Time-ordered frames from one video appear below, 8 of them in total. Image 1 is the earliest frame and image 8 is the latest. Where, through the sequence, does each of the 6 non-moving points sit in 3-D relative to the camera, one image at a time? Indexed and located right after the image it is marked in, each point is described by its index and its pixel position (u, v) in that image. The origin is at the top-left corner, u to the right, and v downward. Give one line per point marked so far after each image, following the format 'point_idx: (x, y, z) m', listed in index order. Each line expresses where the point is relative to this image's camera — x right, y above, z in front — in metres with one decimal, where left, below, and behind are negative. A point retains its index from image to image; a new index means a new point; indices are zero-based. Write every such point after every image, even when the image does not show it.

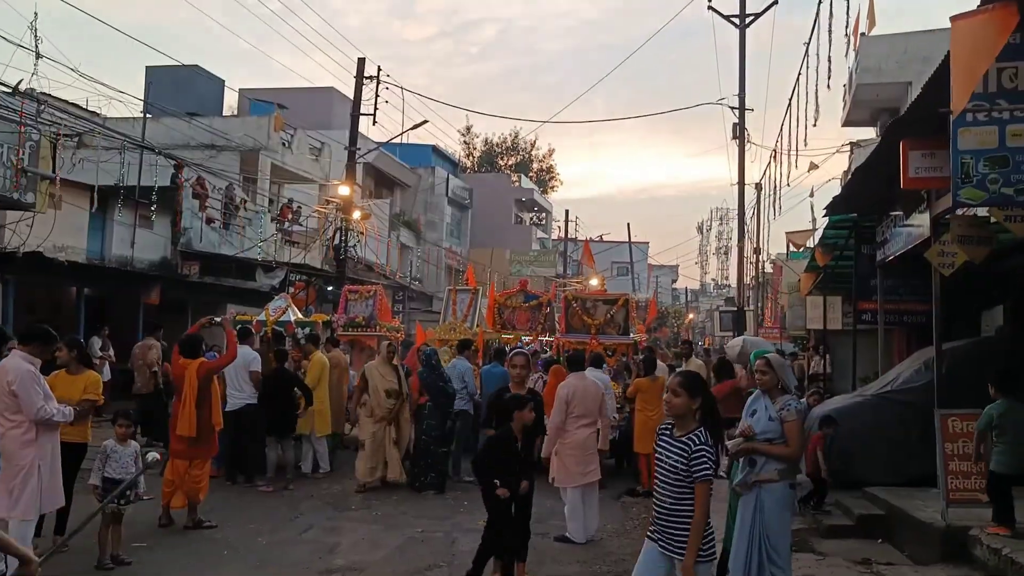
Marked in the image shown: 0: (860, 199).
0: (+4.3, +1.1, +10.7) m
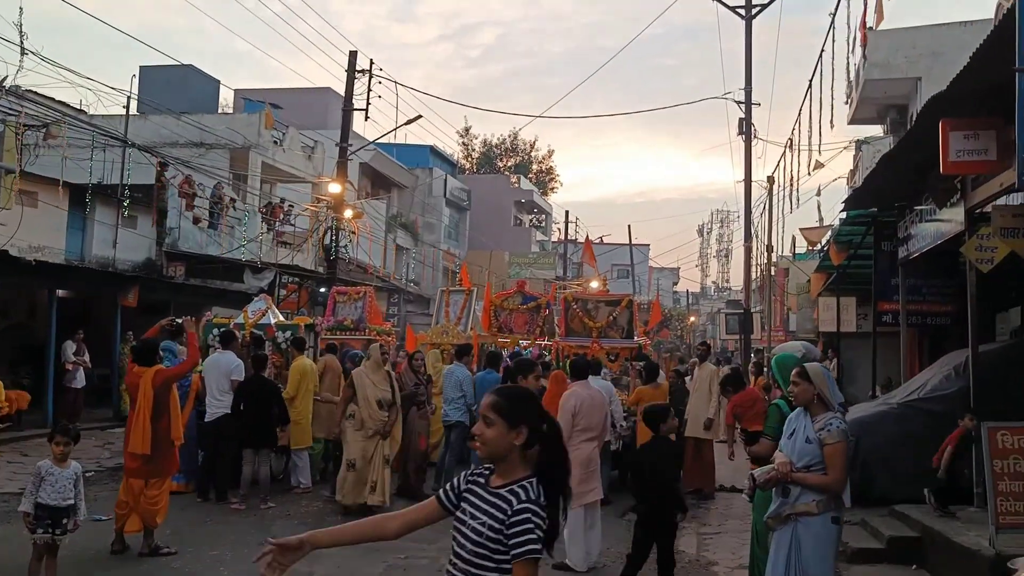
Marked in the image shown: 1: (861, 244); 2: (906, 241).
0: (+4.2, +1.1, +9.9) m
1: (+5.0, +0.6, +12.5) m
2: (+4.8, +0.6, +10.6) m
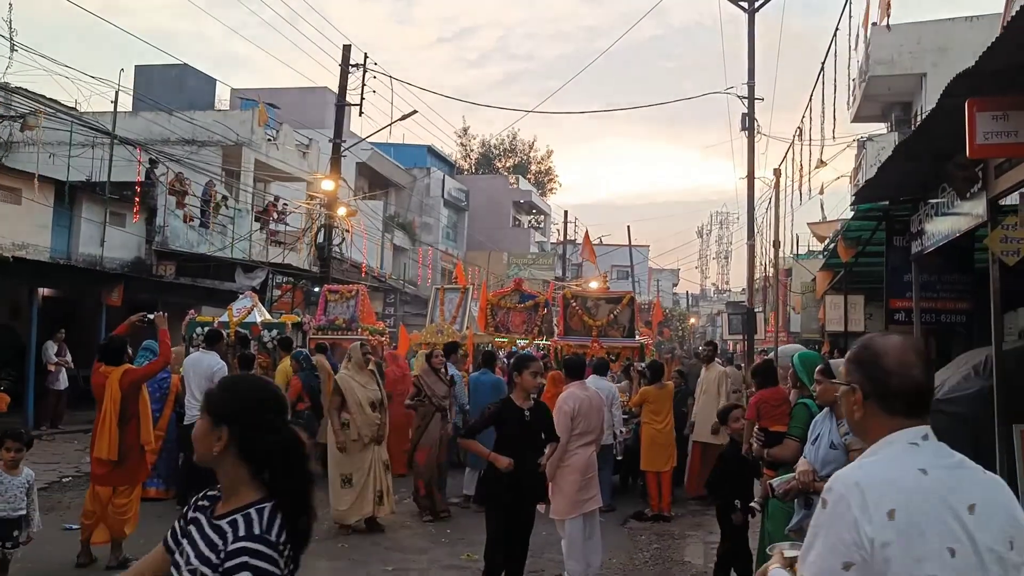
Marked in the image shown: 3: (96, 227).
0: (+4.2, +1.2, +9.4) m
1: (+4.9, +0.7, +12.0) m
2: (+4.7, +0.6, +10.1) m
3: (-9.0, +1.3, +19.0) m
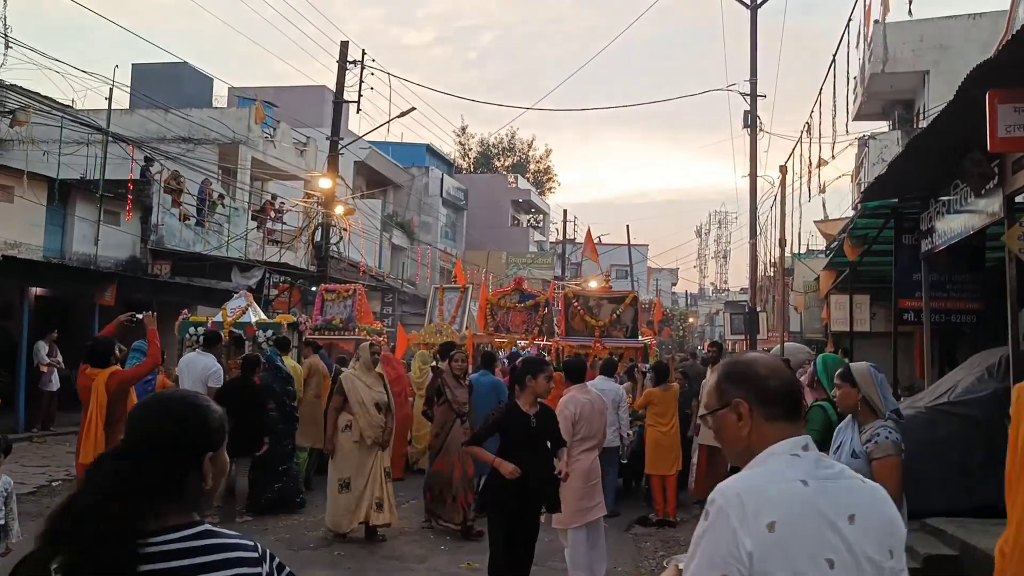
0: (+4.2, +1.2, +9.2) m
1: (+4.9, +0.7, +11.8) m
2: (+4.8, +0.6, +9.9) m
3: (-9.1, +1.3, +18.7) m
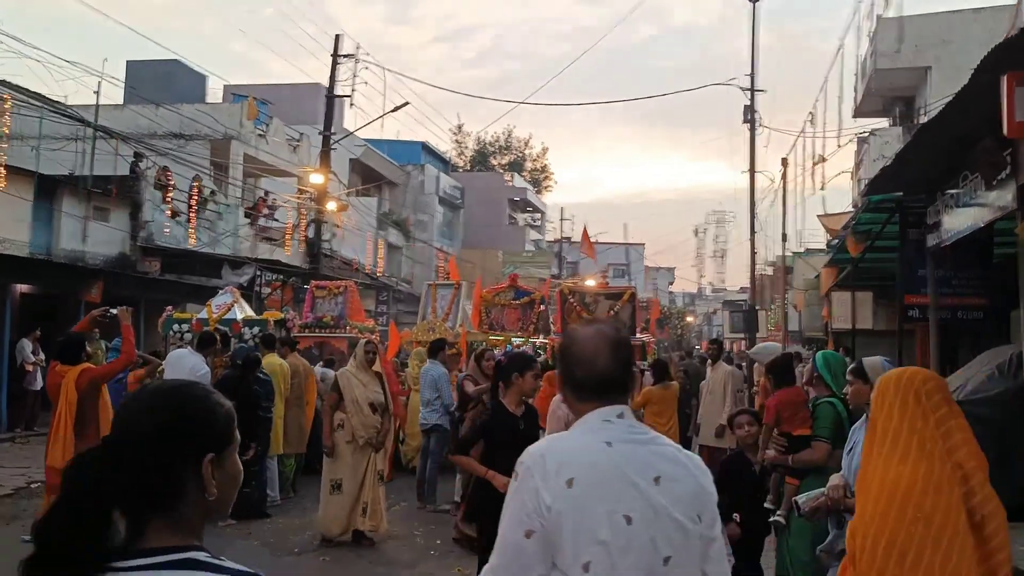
0: (+4.1, +1.2, +8.9) m
1: (+4.9, +0.7, +11.5) m
2: (+4.7, +0.7, +9.6) m
3: (-9.2, +1.4, +18.4) m
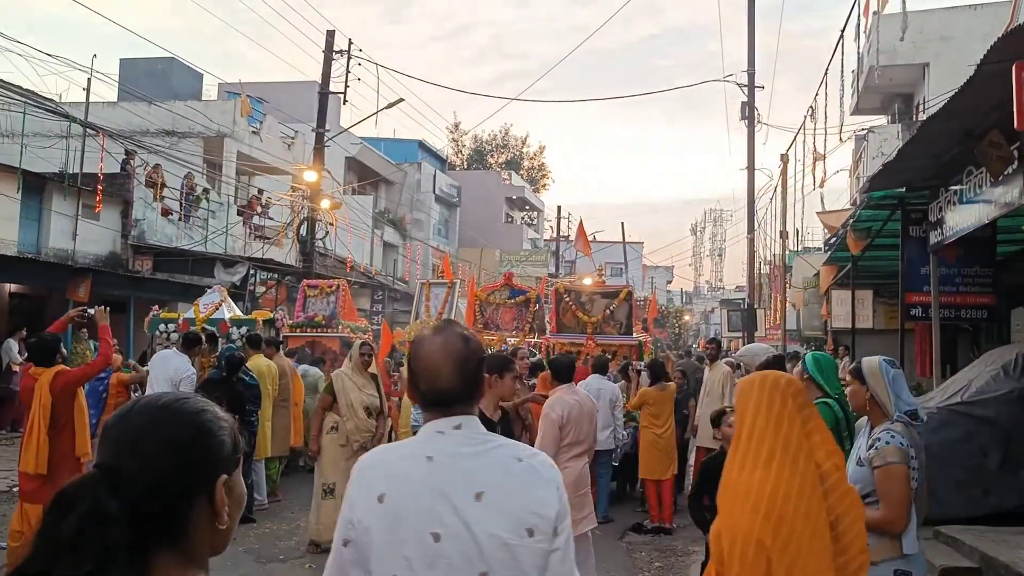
0: (+4.0, +1.2, +8.7) m
1: (+4.8, +0.8, +11.3) m
2: (+4.6, +0.7, +9.4) m
3: (-9.2, +1.4, +18.1) m
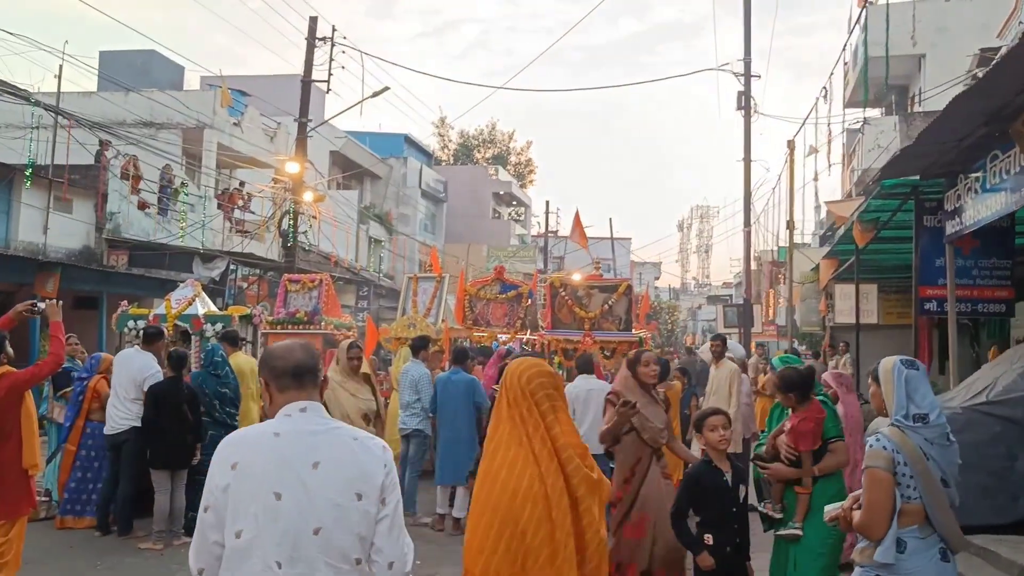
0: (+4.0, +1.3, +8.2) m
1: (+4.7, +0.8, +10.8) m
2: (+4.5, +0.8, +8.9) m
3: (-9.4, +1.5, +17.4) m
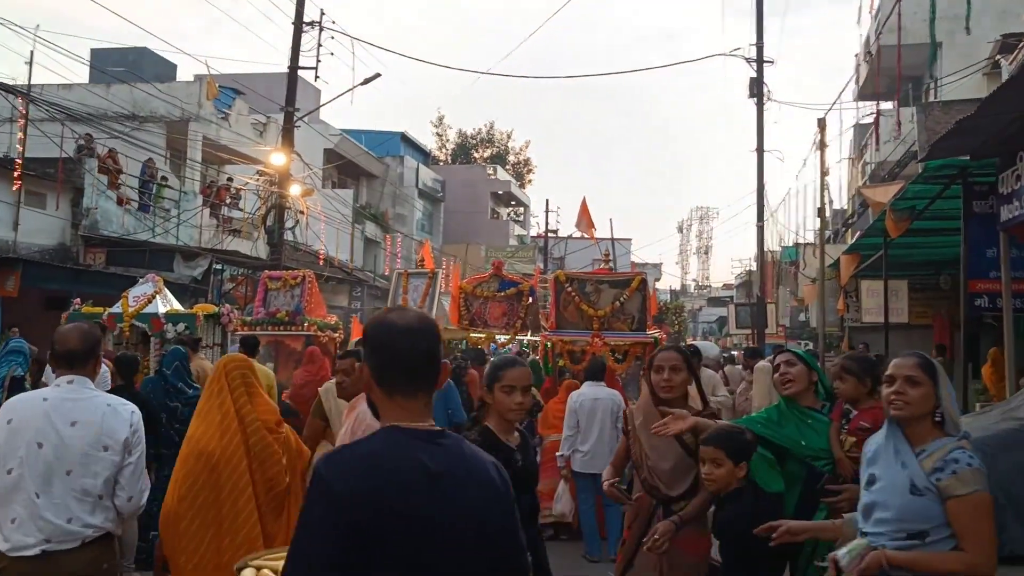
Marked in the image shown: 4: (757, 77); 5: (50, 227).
0: (+4.0, +1.4, +7.1) m
1: (+4.7, +0.9, +9.7) m
2: (+4.5, +0.8, +7.8) m
3: (-9.5, +1.5, +16.4) m
4: (+5.0, +4.3, +17.8) m
5: (-9.3, +1.2, +17.4) m
